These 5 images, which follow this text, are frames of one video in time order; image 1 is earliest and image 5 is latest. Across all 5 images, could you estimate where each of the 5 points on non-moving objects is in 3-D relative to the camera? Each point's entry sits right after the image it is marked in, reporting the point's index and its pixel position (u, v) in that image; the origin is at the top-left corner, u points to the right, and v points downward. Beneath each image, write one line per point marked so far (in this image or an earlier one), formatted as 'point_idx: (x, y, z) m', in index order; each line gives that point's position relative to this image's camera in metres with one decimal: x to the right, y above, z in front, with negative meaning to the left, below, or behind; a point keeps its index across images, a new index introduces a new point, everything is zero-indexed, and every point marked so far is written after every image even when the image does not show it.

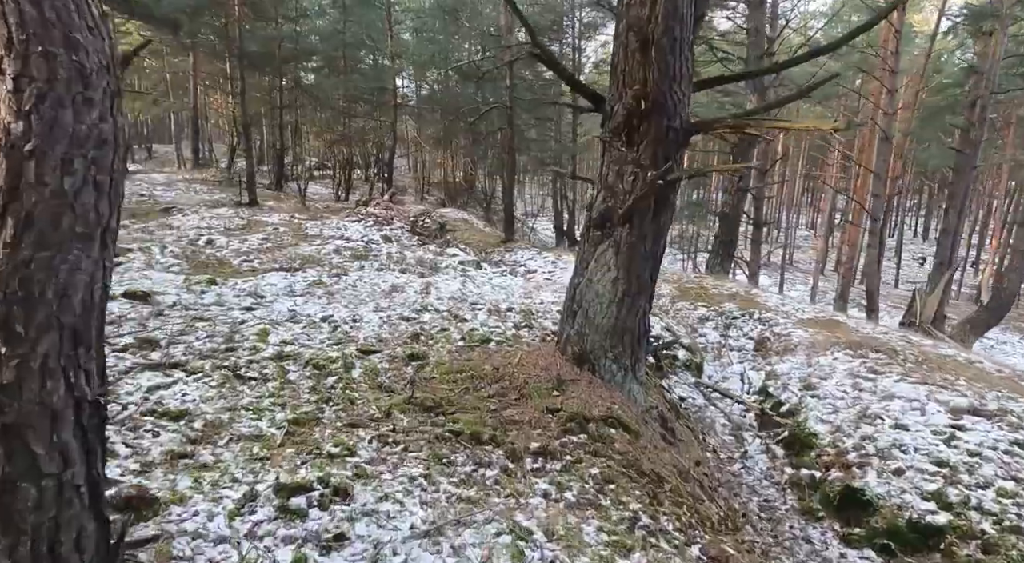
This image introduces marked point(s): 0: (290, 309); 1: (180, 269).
0: (-2.2, -0.3, +6.8) m
1: (-3.7, +0.1, +7.7) m
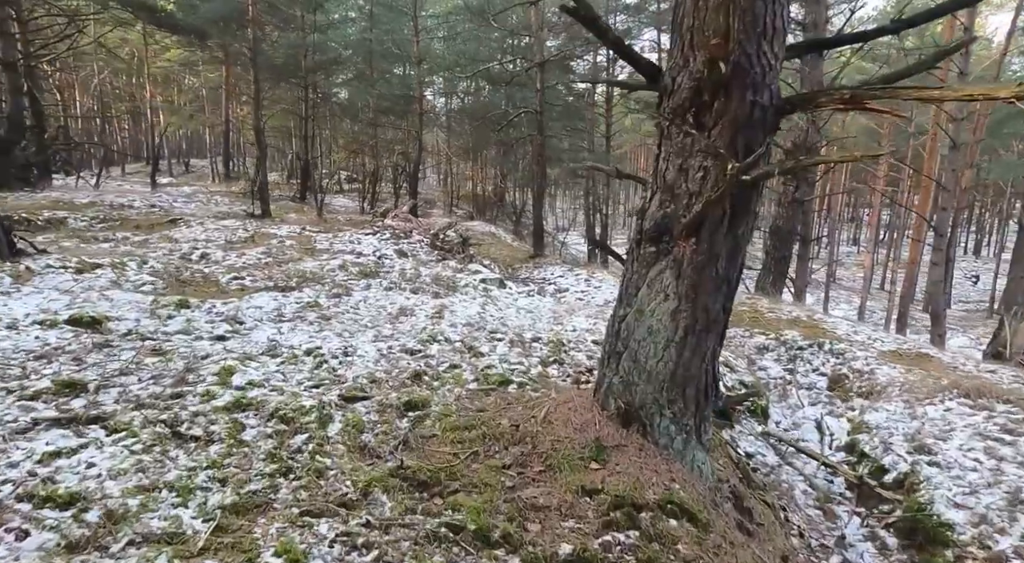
0: (-2.0, -0.5, +5.7) m
1: (-3.5, -0.1, +6.6) m
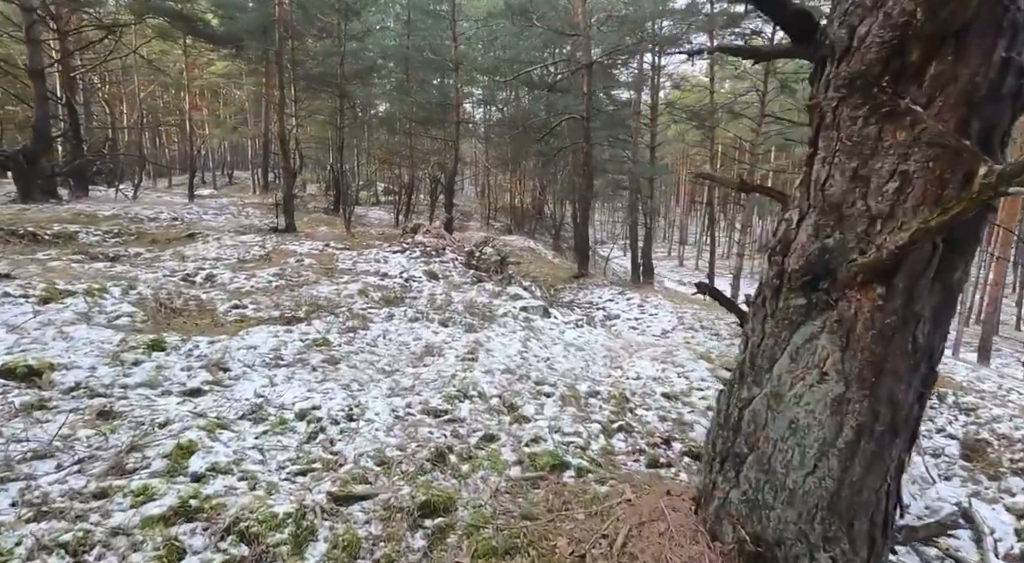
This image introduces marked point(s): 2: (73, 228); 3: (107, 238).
0: (-1.7, -0.7, +4.4) m
1: (-3.1, -0.3, +5.5) m
2: (-7.7, +0.9, +11.9) m
3: (-7.0, +0.8, +11.9) m
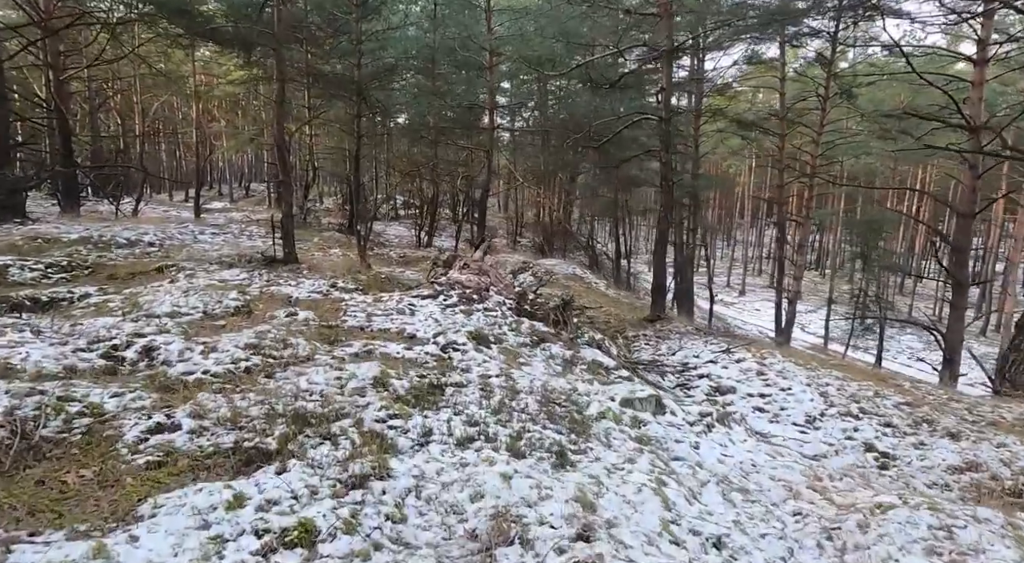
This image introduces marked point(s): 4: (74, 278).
0: (-1.0, -1.3, +1.6) m
1: (-2.4, -0.9, +2.6) m
2: (-6.8, +0.3, +9.2) m
3: (-6.2, +0.1, +9.1) m
4: (-5.9, +0.1, +9.2) m
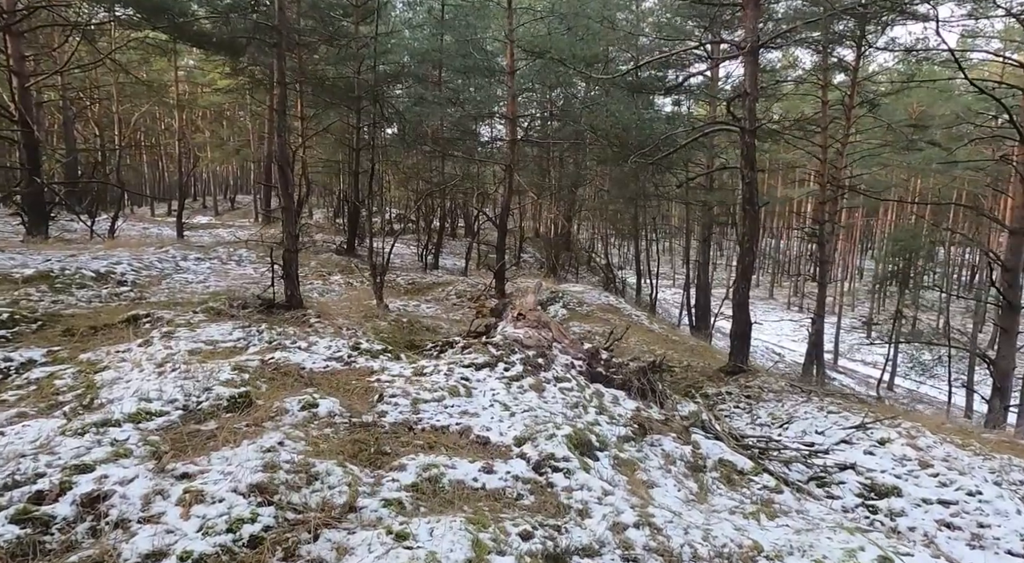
0: (-0.1, -1.8, -0.4) m
1: (-1.5, -1.4, +0.6) m
2: (-6.1, -0.3, +7.1) m
3: (-5.5, -0.5, +7.1) m
4: (-5.2, -0.6, +7.2) m
